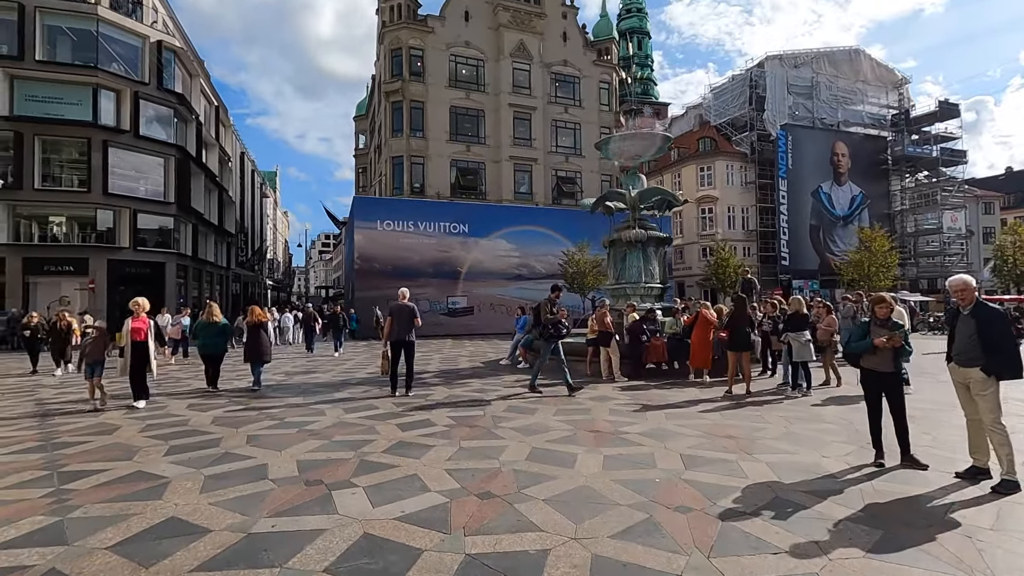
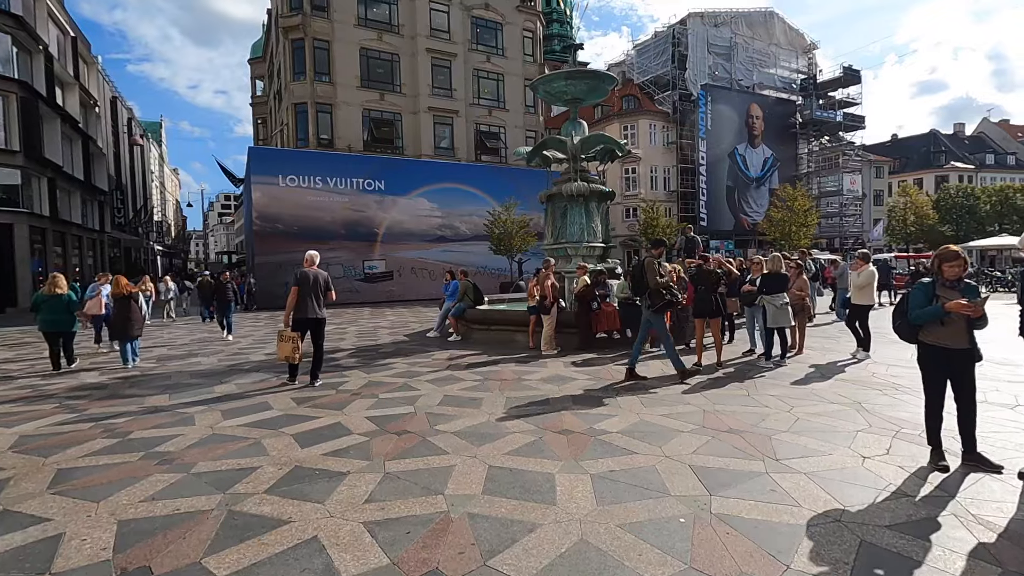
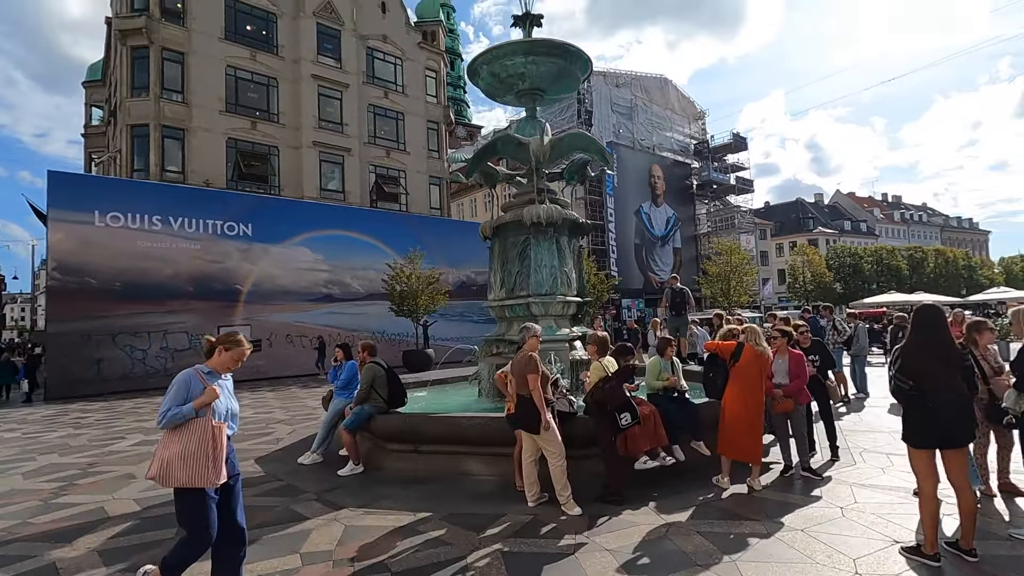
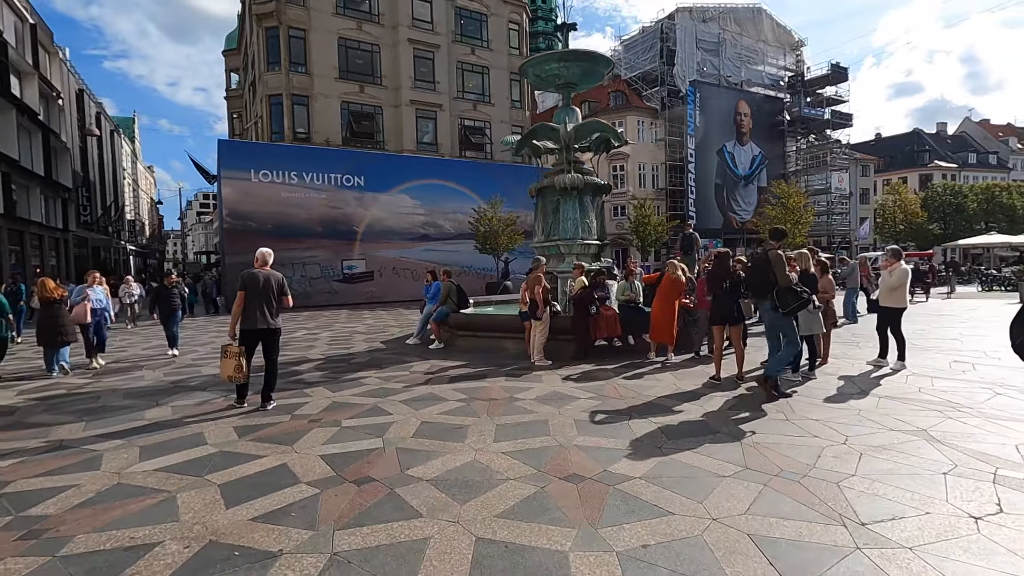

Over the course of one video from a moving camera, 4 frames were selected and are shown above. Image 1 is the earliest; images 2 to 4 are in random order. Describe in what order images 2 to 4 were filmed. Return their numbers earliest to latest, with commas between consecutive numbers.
2, 4, 3
